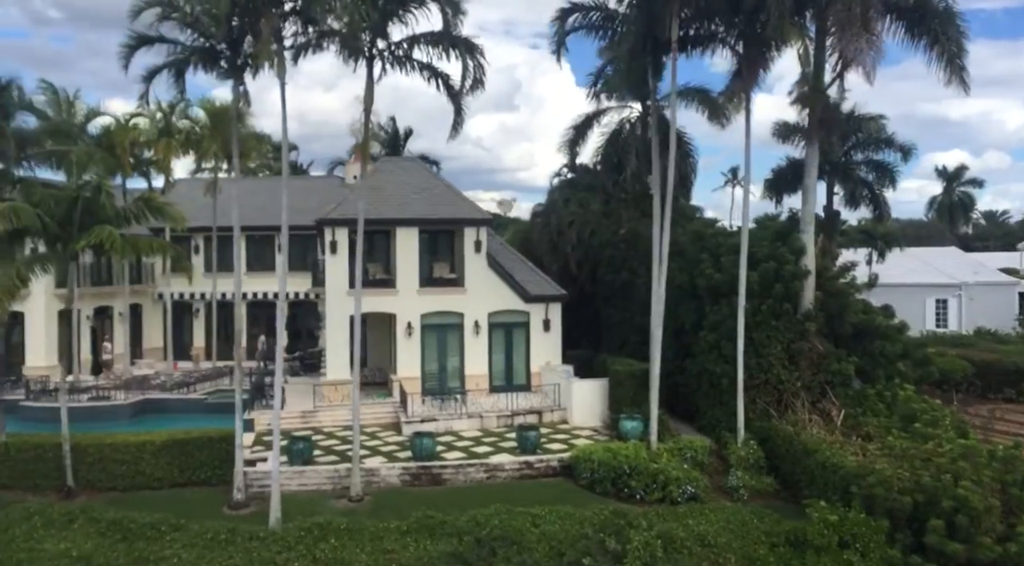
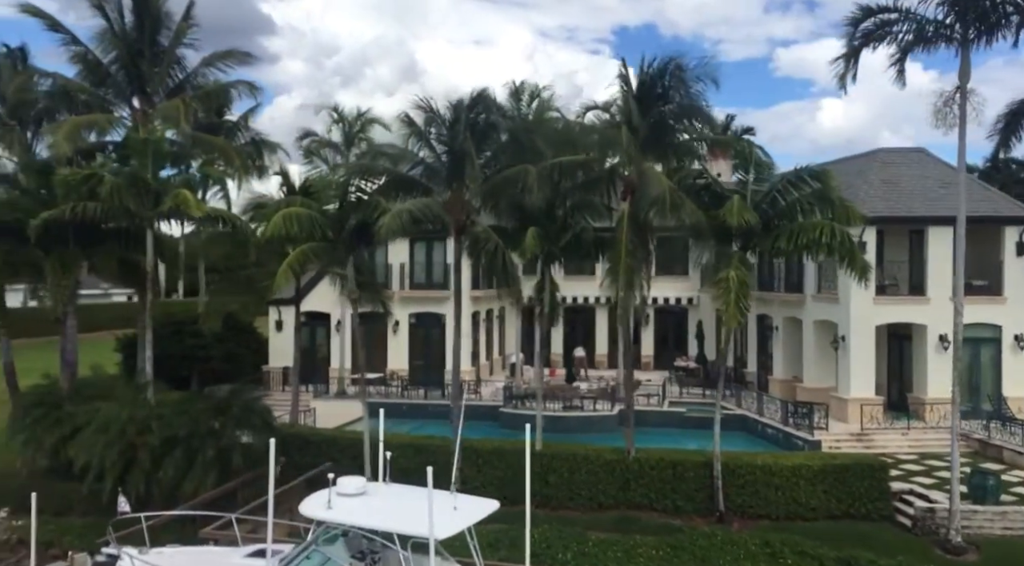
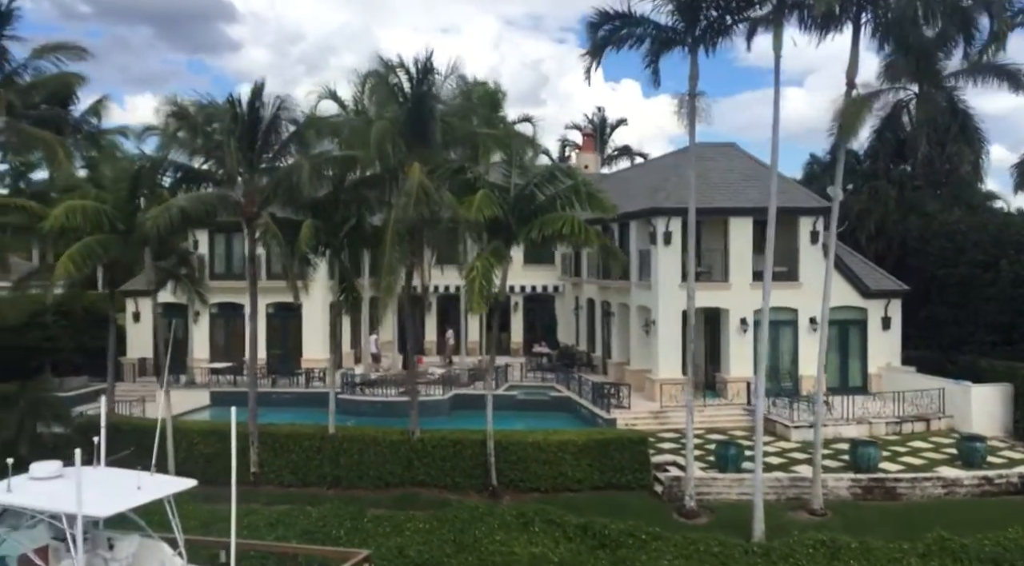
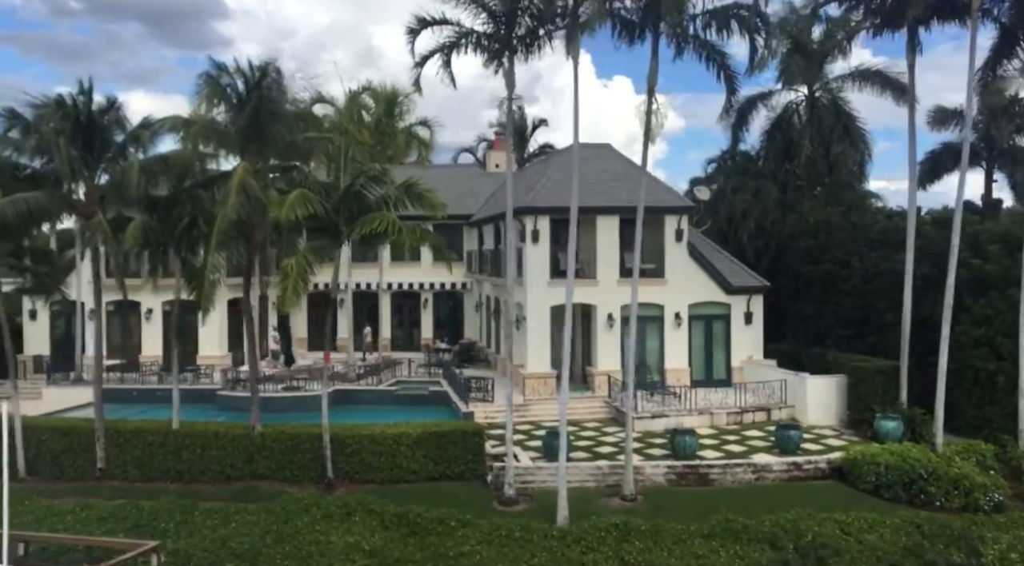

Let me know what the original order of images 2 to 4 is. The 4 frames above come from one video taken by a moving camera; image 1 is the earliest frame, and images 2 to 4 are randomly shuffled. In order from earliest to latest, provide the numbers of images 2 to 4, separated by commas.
4, 3, 2
